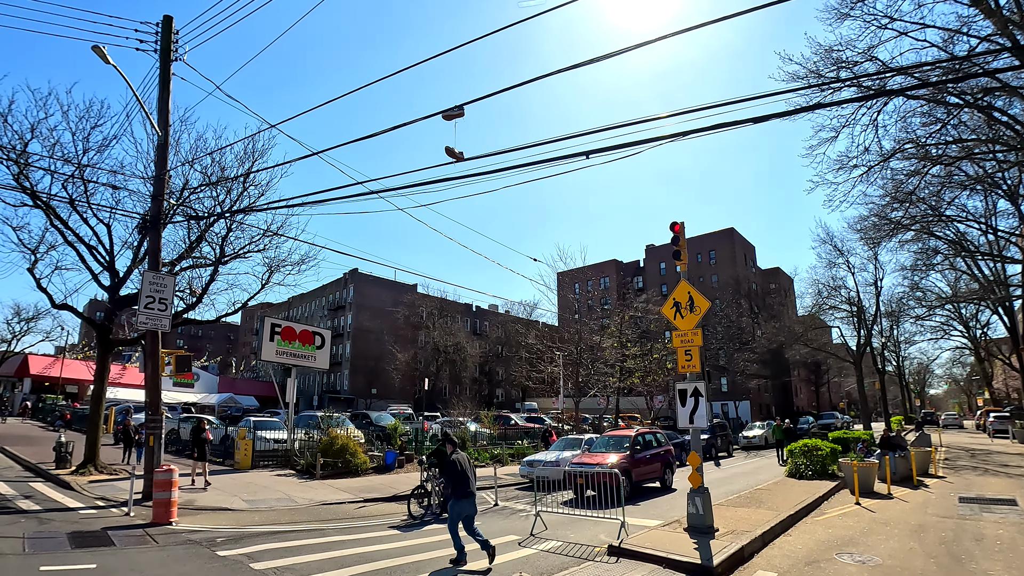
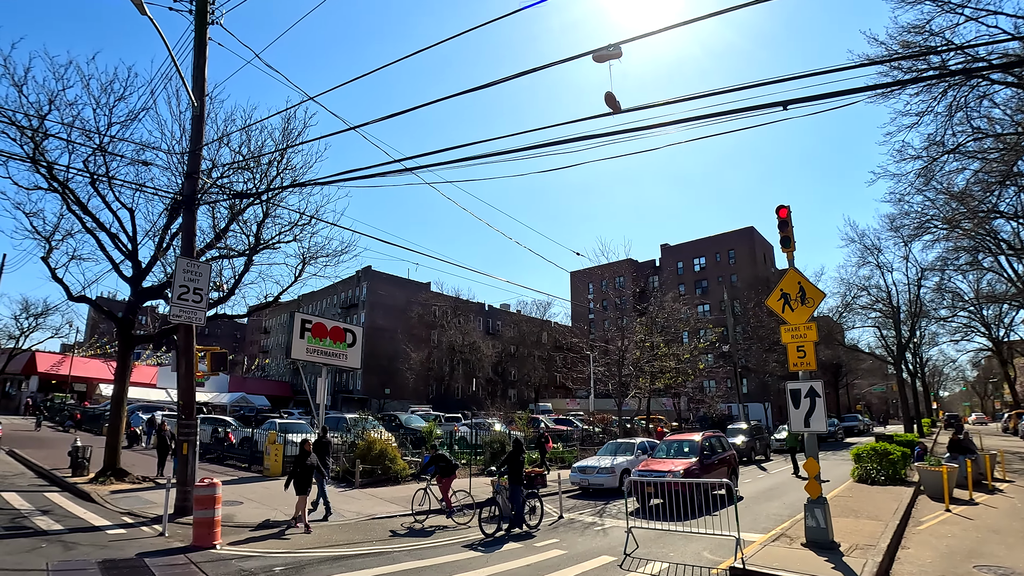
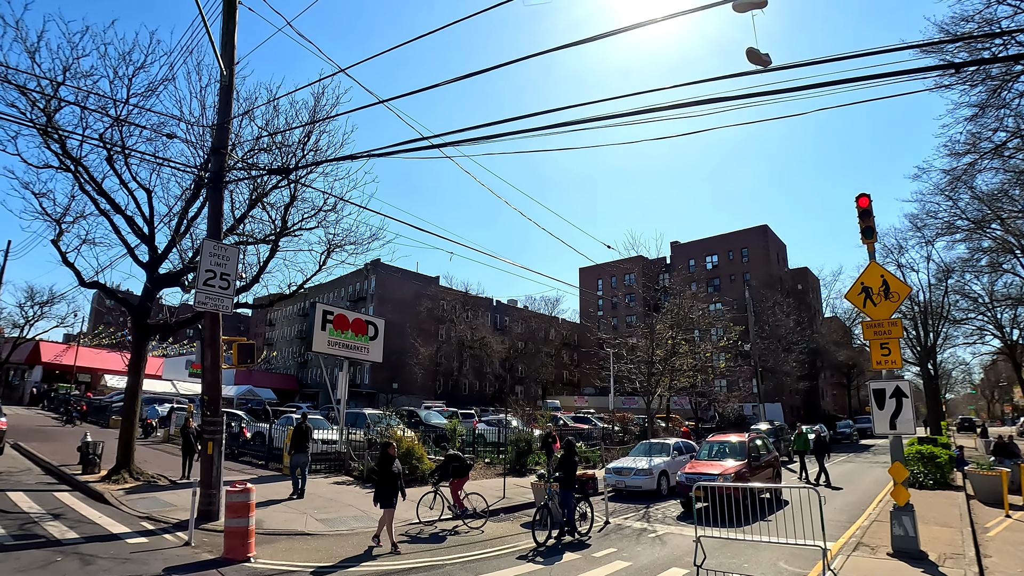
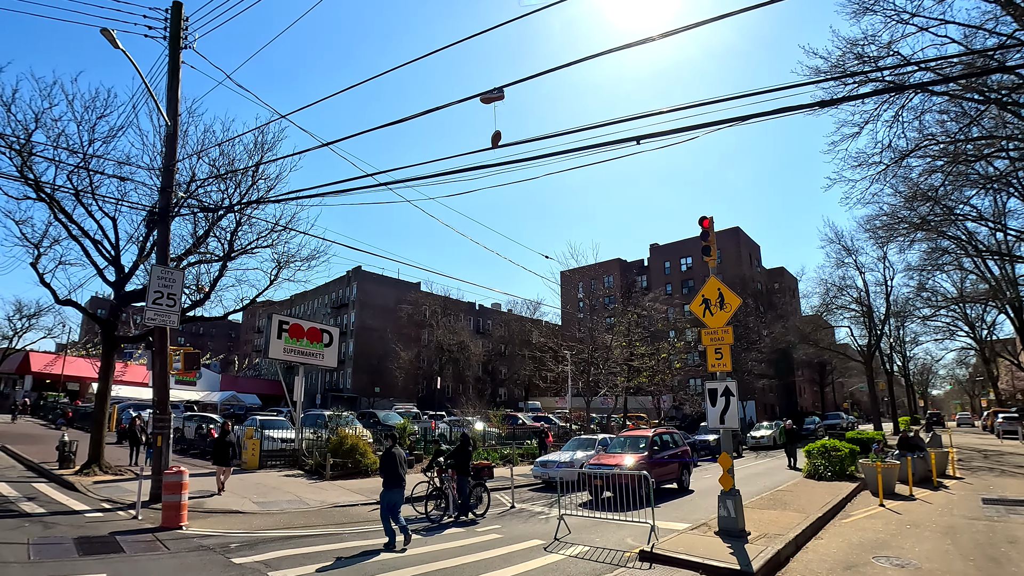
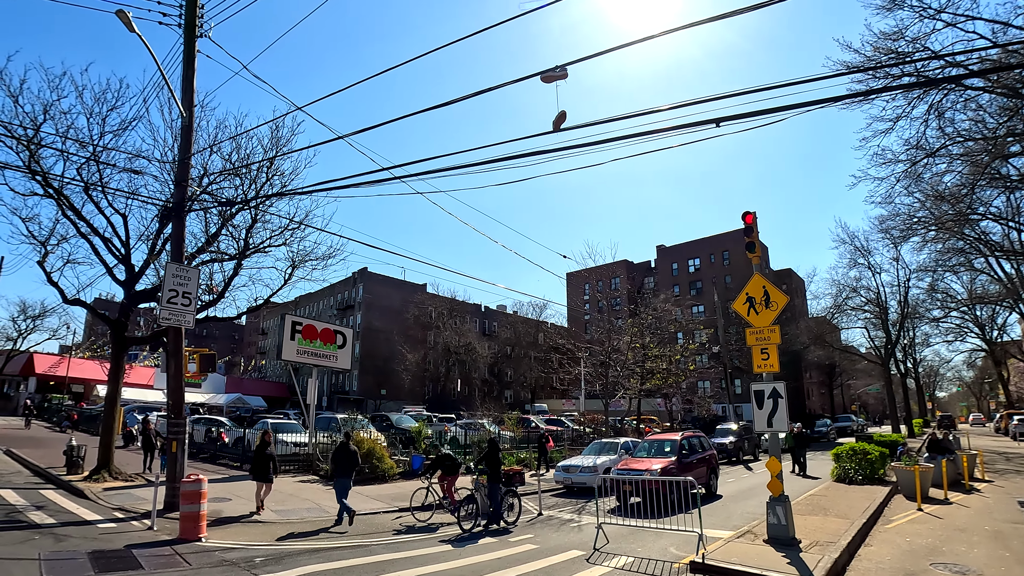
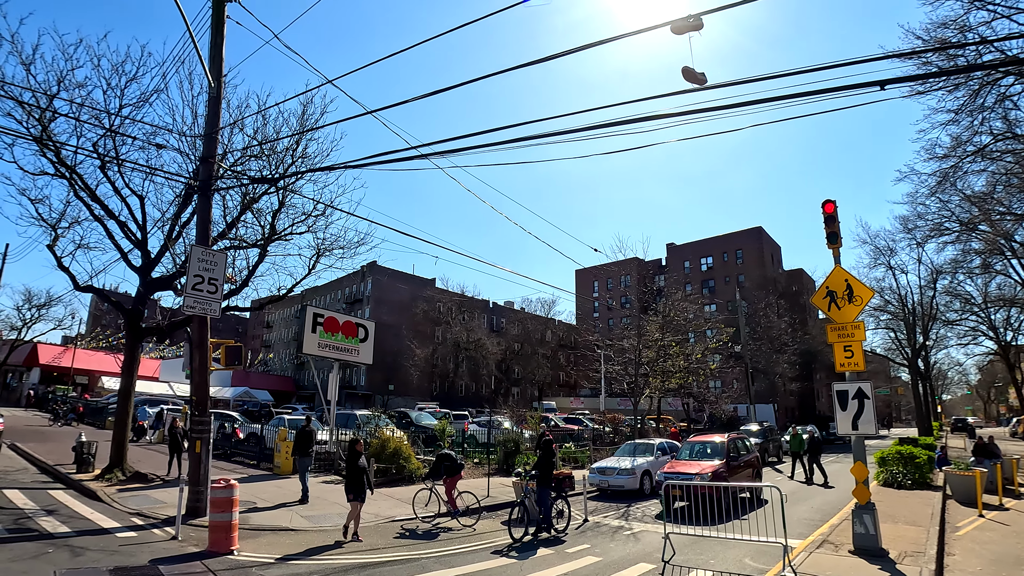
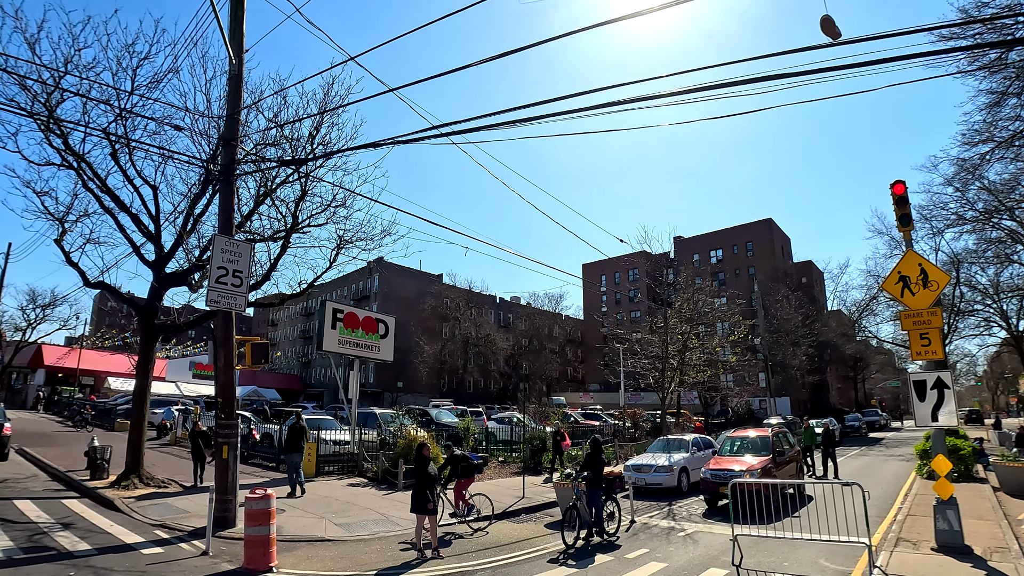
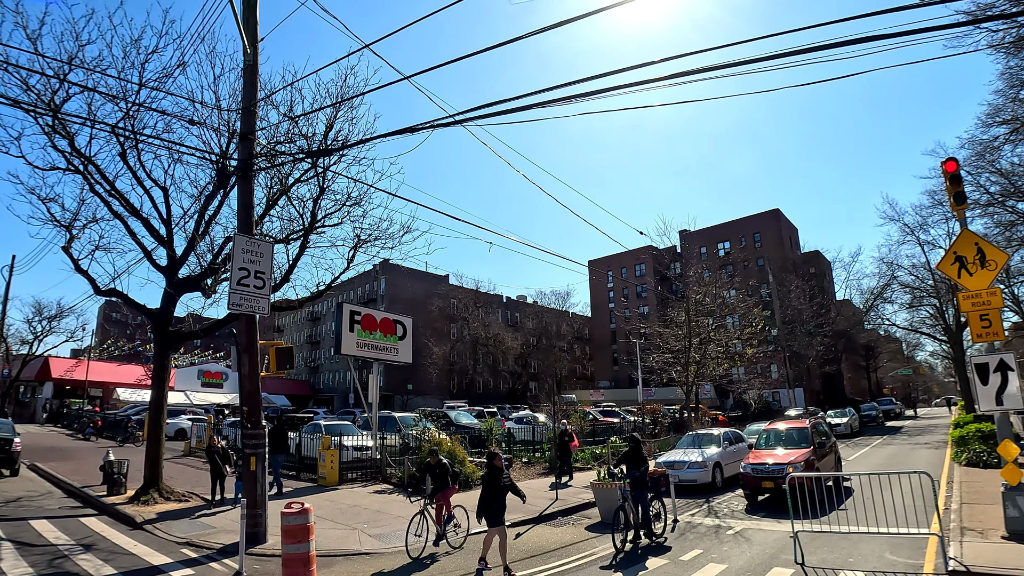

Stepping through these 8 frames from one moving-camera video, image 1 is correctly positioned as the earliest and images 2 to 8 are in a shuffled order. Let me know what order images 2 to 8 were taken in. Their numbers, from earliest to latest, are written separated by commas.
4, 5, 2, 6, 3, 7, 8
